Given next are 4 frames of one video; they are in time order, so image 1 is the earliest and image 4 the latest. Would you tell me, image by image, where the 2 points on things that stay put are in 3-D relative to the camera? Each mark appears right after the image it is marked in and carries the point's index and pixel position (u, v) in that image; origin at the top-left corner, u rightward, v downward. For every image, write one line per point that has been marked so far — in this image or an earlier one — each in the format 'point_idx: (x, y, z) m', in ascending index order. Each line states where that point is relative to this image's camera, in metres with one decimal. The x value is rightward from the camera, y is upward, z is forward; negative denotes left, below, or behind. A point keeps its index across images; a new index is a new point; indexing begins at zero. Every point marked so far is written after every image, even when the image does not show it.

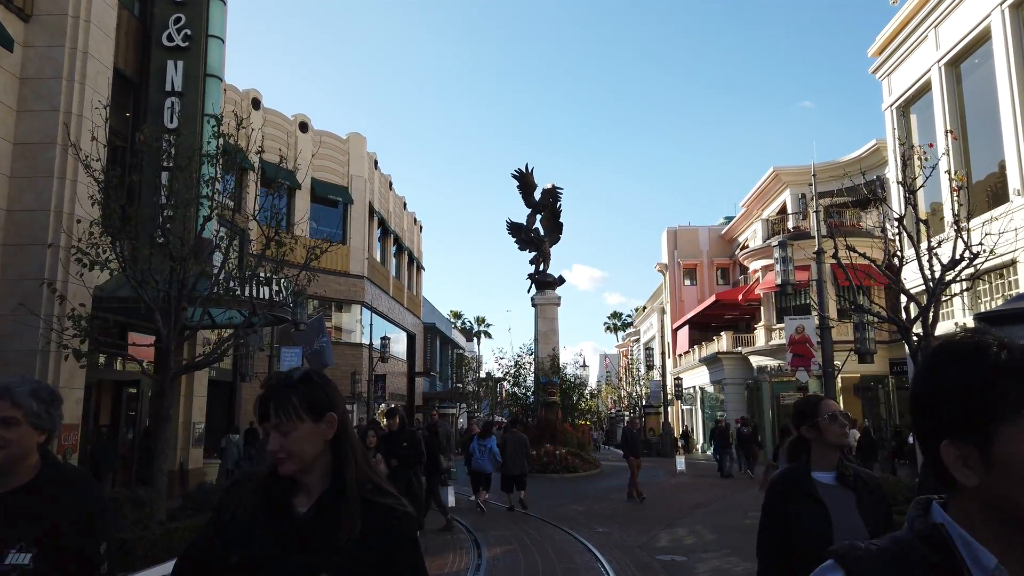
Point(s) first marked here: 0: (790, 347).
0: (+5.8, -1.2, +15.7) m
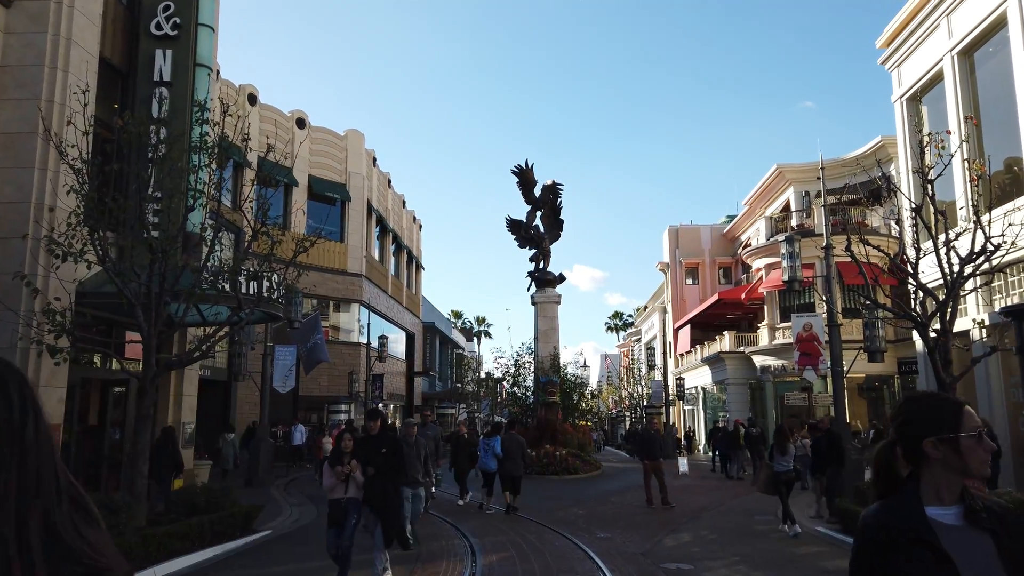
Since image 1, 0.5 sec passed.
0: (+5.8, -1.2, +15.2) m
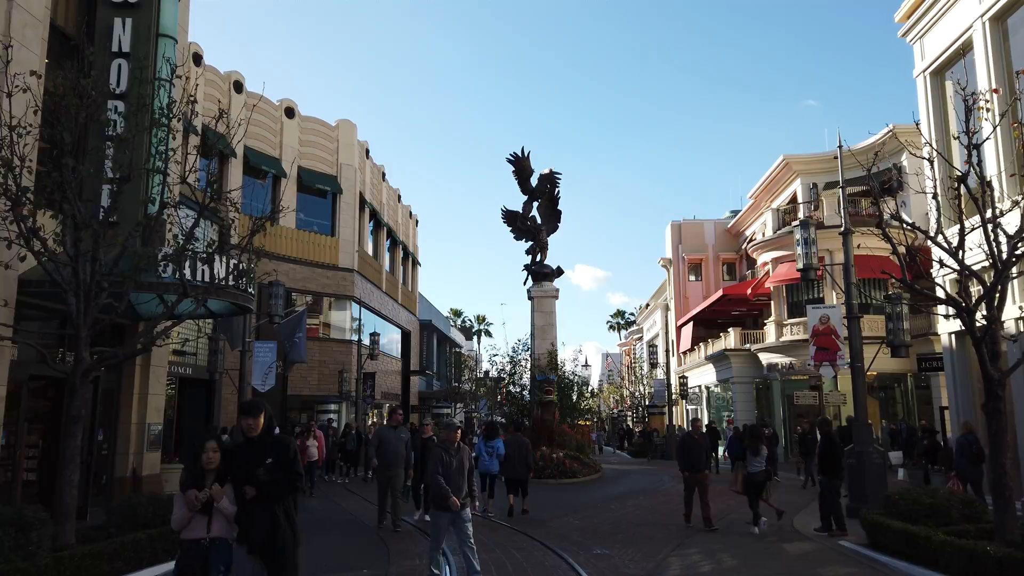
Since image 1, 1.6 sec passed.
0: (+5.6, -1.0, +14.0) m
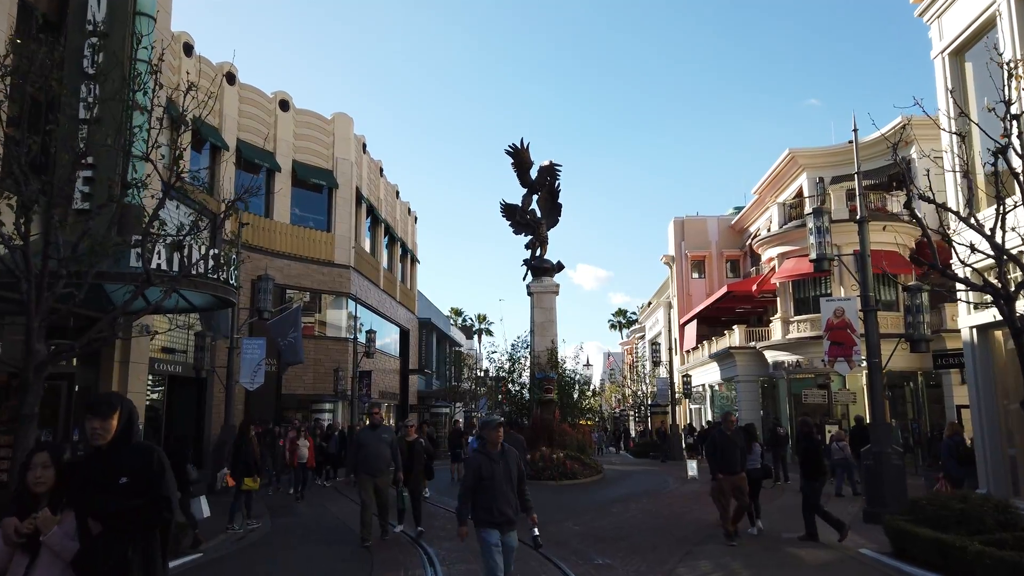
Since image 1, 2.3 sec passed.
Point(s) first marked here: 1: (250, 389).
0: (+5.6, -0.8, +13.2) m
1: (-6.8, -2.6, +19.3) m
